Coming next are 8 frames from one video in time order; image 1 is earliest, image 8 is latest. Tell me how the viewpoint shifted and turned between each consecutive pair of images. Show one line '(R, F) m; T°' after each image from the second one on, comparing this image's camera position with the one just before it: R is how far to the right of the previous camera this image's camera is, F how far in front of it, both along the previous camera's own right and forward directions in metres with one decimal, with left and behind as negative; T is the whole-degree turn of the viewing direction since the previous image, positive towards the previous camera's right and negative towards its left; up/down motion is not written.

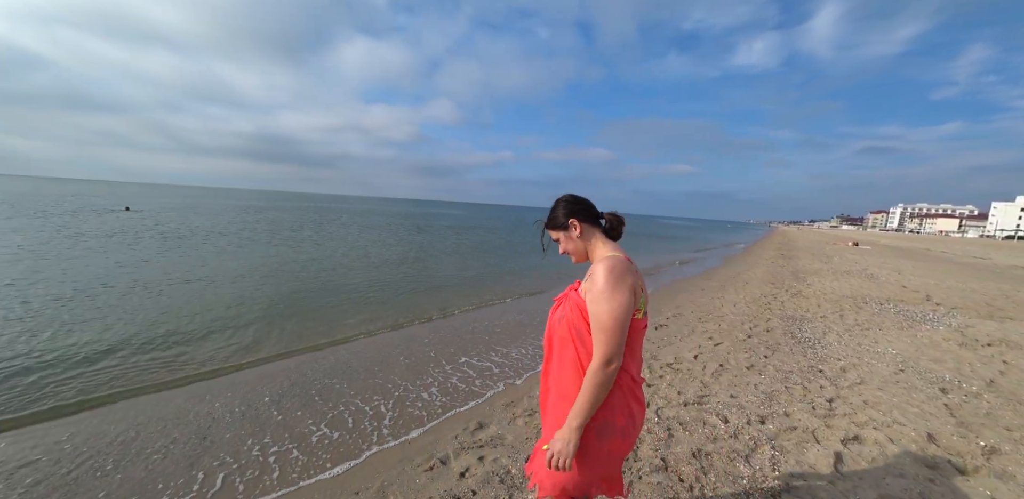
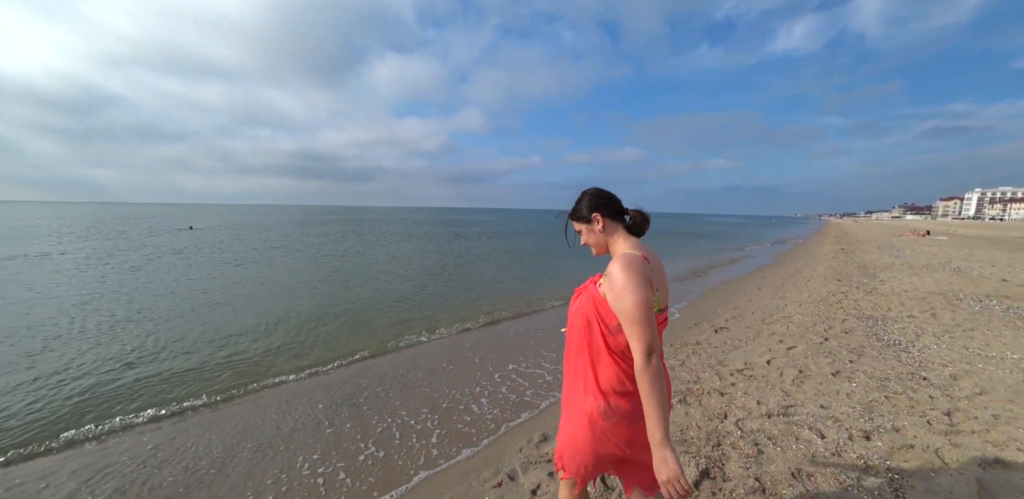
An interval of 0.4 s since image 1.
(-0.3, +0.2) m; -5°
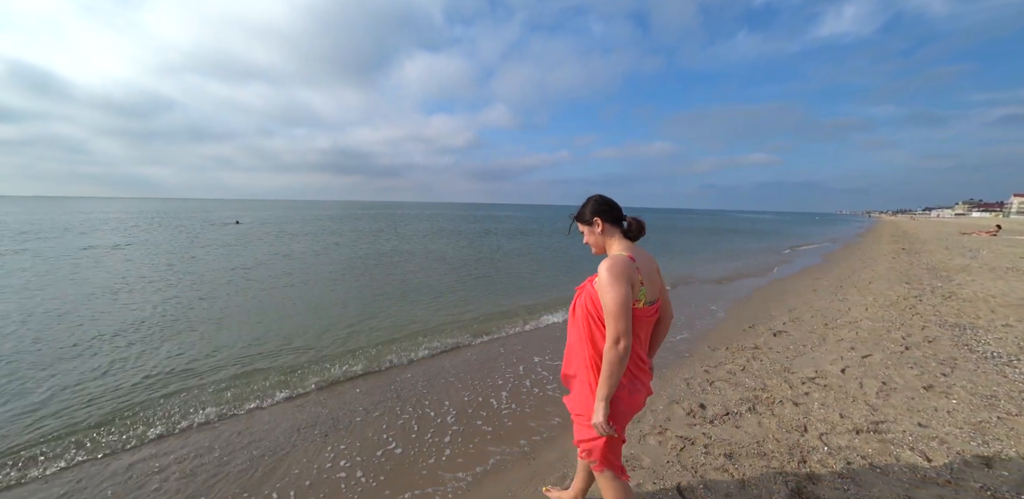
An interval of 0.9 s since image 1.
(-0.4, +0.2) m; -4°
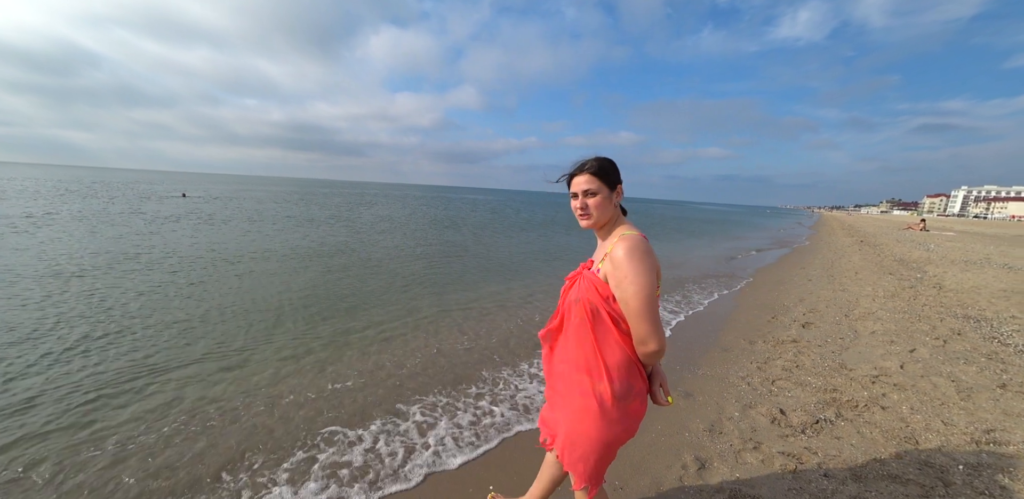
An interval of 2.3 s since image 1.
(-1.1, +1.0) m; +6°
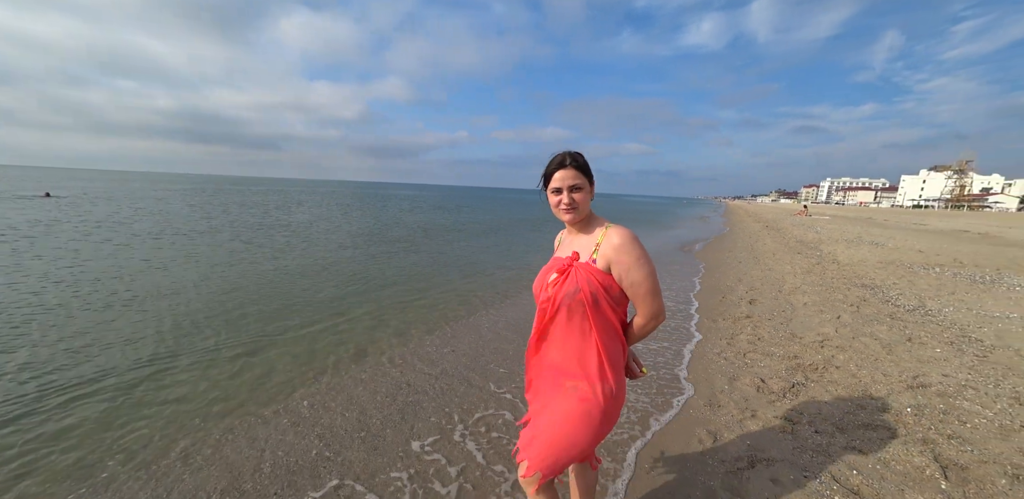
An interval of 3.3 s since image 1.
(-0.9, +0.1) m; +10°
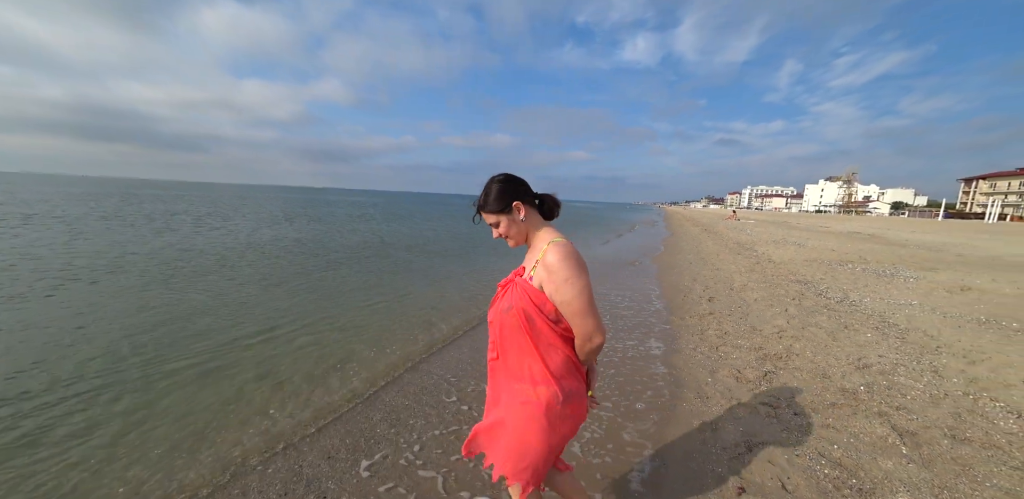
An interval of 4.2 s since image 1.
(-0.7, 0.0) m; +8°
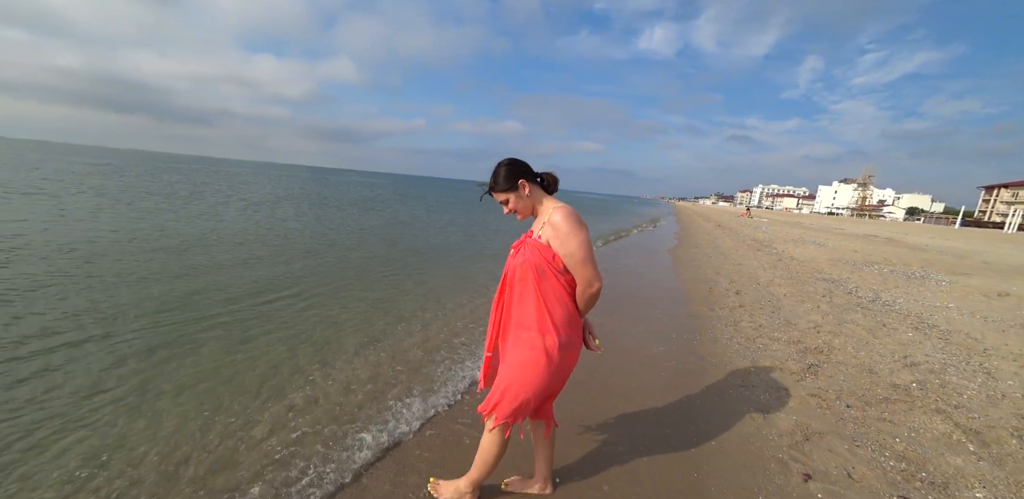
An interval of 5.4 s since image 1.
(-0.5, +0.1) m; -1°
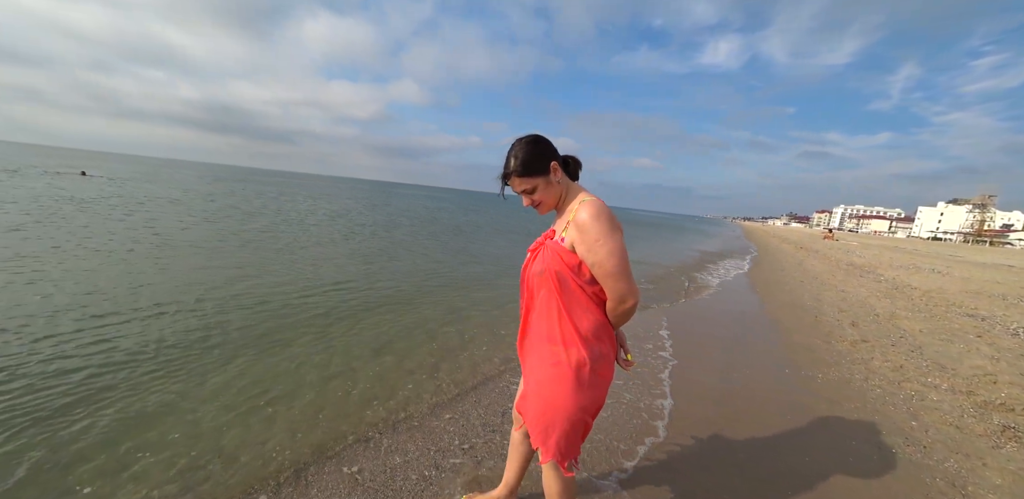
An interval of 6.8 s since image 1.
(-0.4, +0.6) m; -8°
